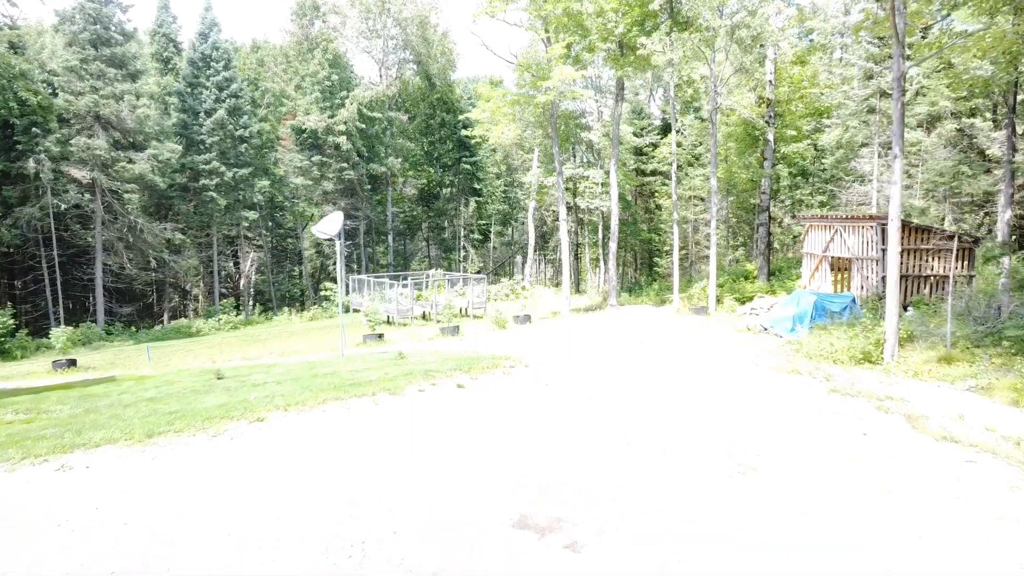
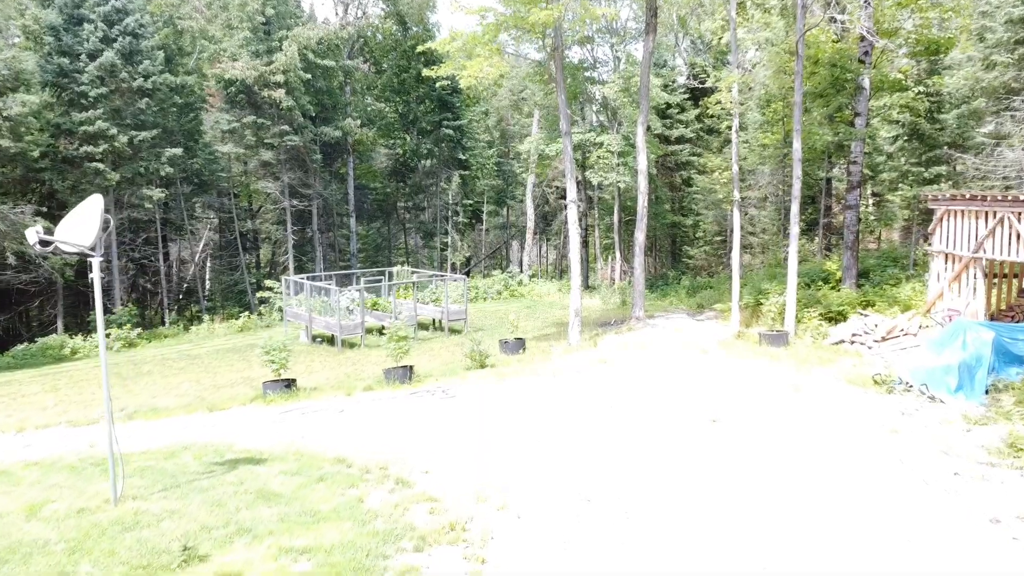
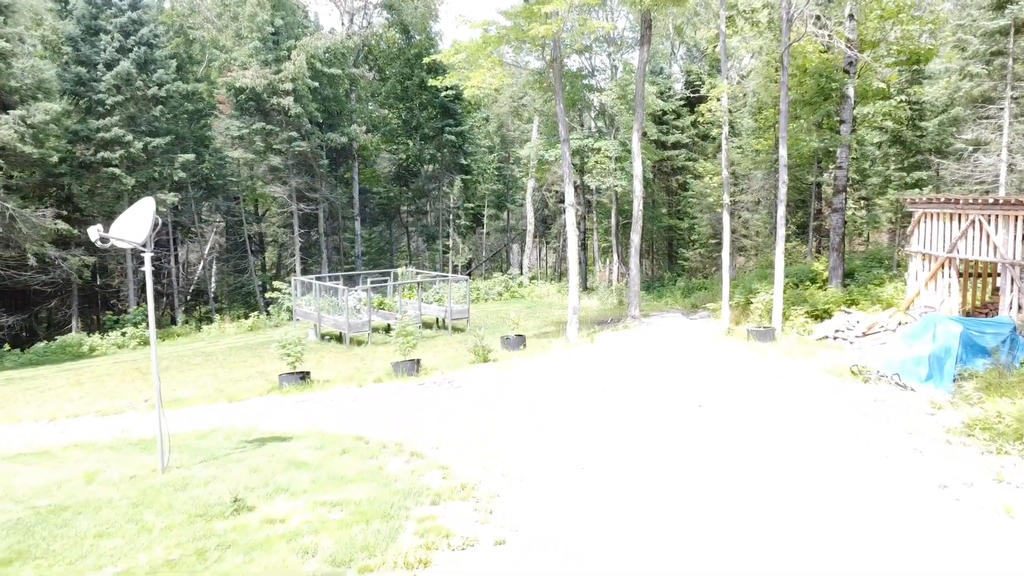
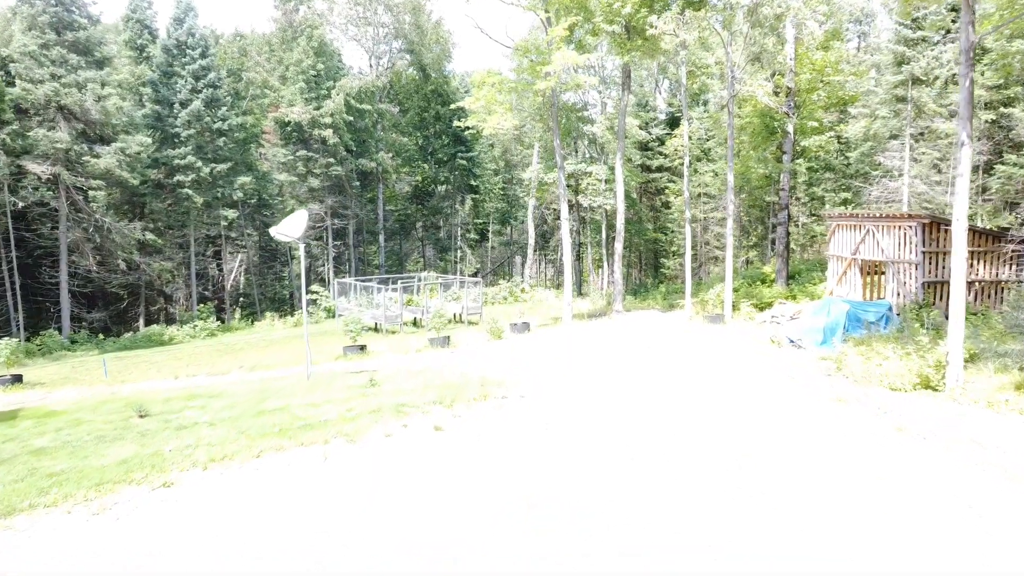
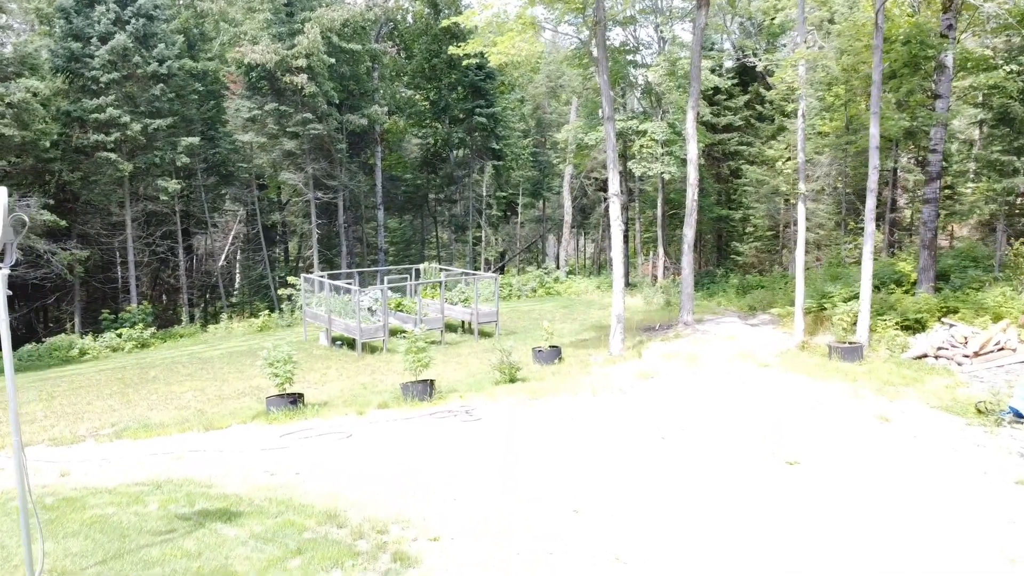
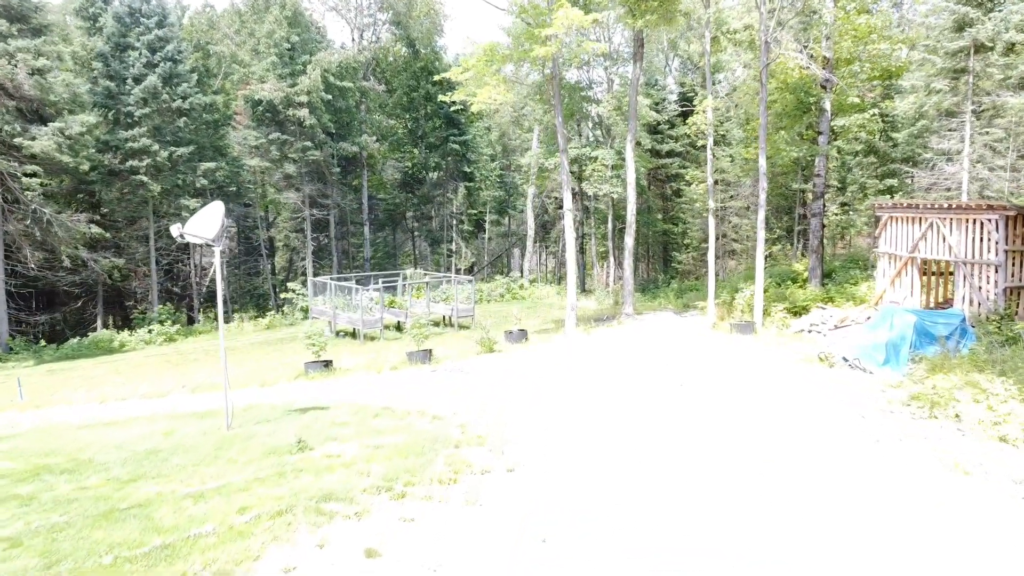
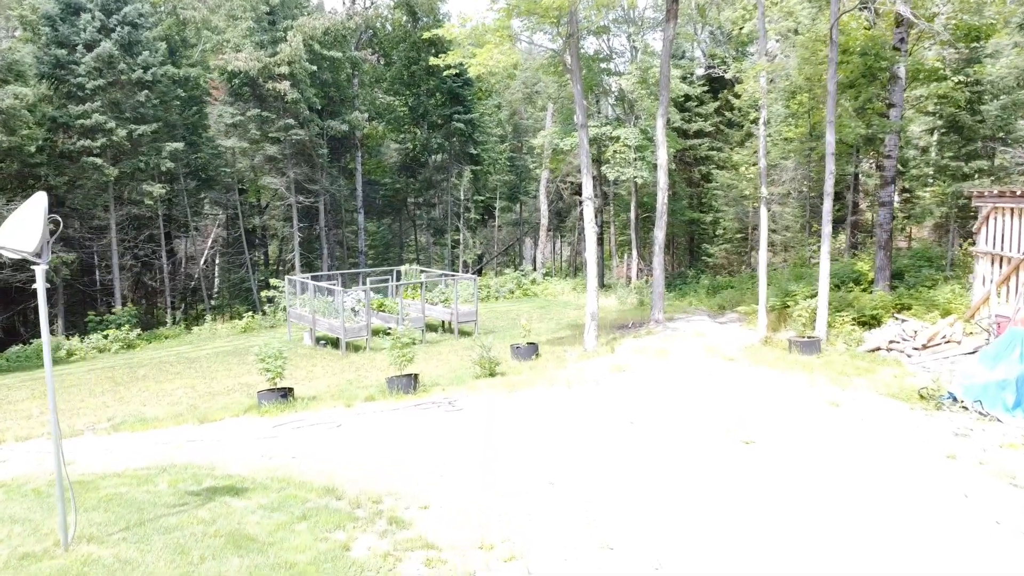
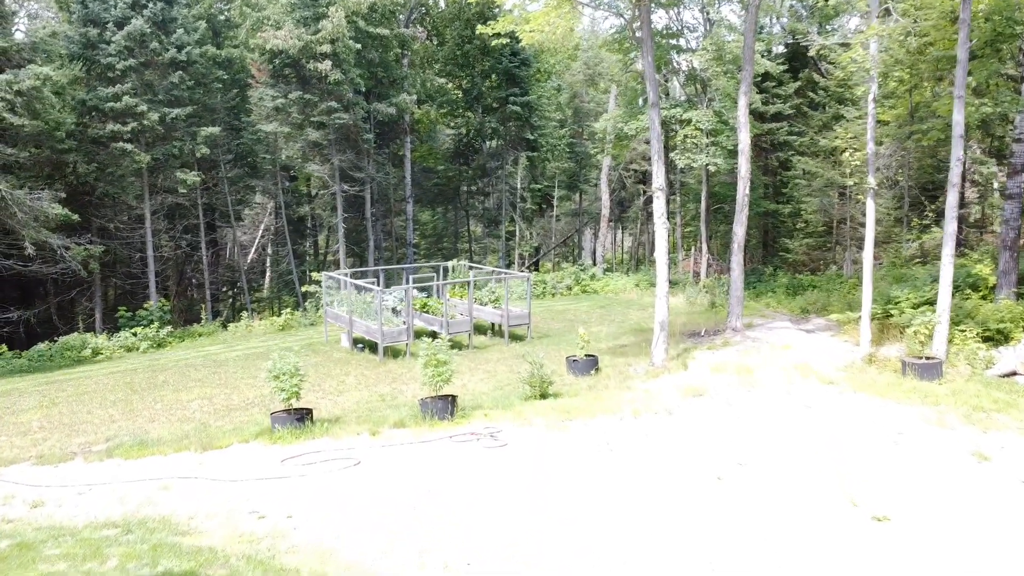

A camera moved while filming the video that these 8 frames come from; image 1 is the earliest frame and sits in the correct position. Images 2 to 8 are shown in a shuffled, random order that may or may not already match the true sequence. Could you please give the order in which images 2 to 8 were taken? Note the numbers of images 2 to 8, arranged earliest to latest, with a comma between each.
4, 6, 3, 2, 7, 5, 8
